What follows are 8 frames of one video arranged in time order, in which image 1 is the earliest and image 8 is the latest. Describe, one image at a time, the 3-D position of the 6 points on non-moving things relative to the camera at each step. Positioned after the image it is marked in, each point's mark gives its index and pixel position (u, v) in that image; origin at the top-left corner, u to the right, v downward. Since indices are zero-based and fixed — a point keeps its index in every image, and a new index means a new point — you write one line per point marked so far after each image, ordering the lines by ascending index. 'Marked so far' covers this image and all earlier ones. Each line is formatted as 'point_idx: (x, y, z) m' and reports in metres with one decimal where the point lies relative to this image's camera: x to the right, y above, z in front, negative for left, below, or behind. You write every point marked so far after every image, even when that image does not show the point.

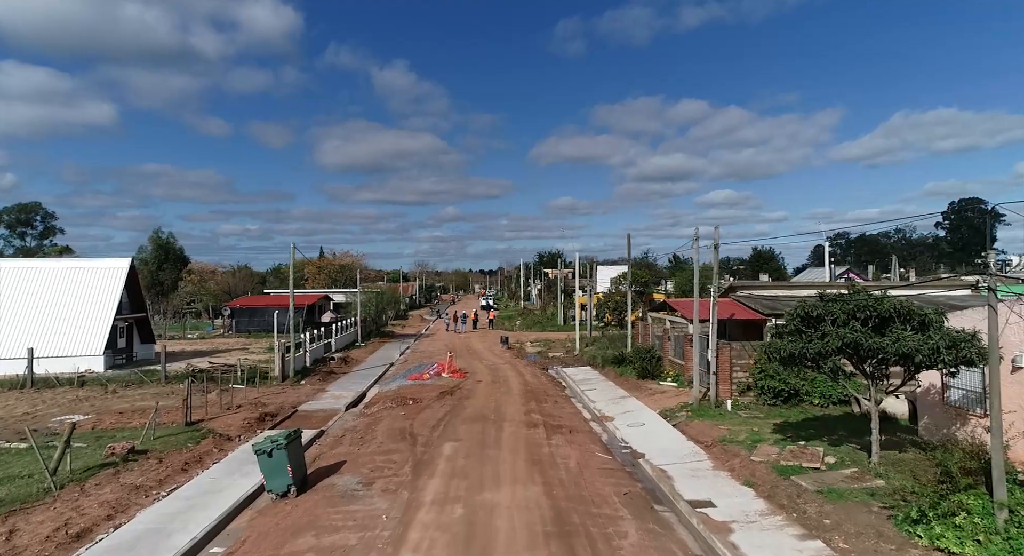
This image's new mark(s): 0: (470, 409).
0: (-1.3, -4.1, +18.4) m
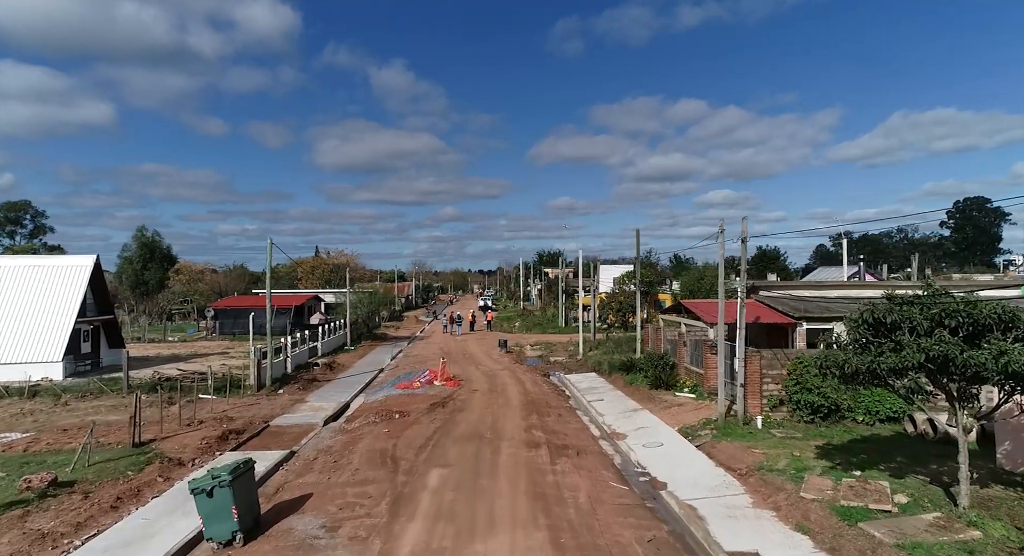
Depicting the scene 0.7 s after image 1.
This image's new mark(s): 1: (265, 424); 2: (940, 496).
0: (-1.3, -4.0, +16.3) m
1: (-7.0, -4.1, +16.9) m
2: (+6.6, -3.3, +9.2) m
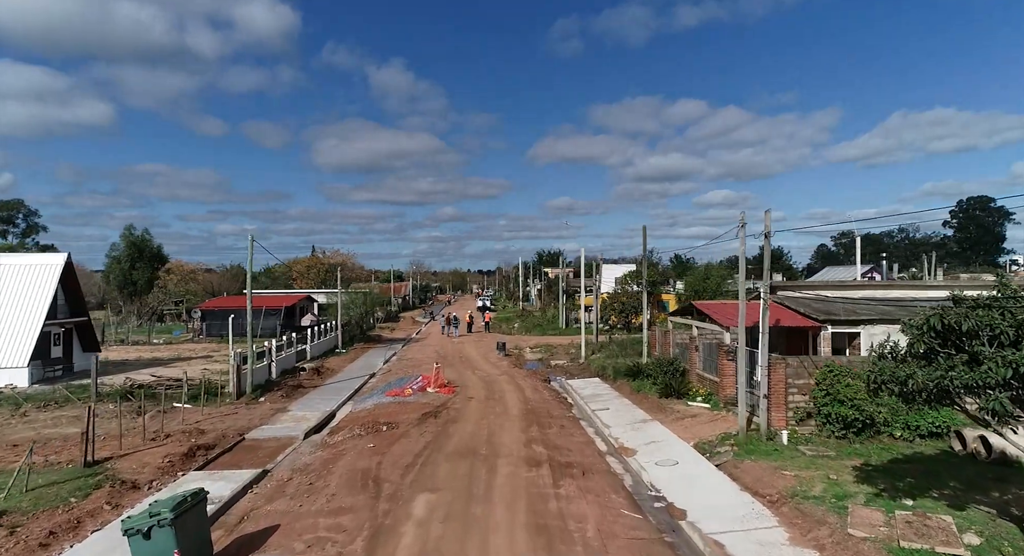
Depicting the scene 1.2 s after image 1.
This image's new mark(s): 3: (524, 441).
0: (-1.4, -4.0, +14.9) m
1: (-7.0, -4.1, +15.5) m
2: (+6.5, -3.3, +7.7) m
3: (+0.3, -4.1, +14.9) m
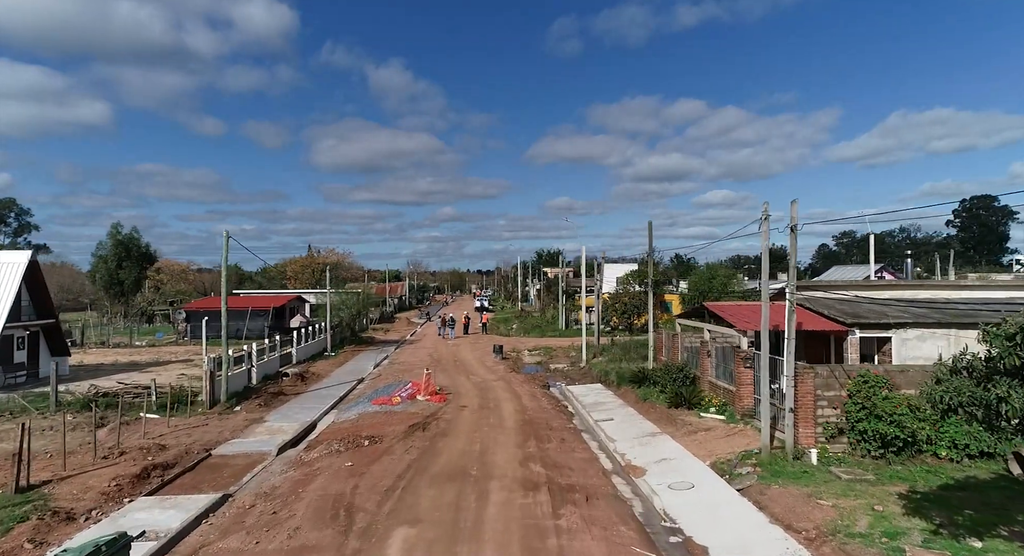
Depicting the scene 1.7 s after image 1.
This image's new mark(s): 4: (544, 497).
0: (-1.5, -4.0, +13.4) m
1: (-7.1, -4.1, +14.0) m
2: (+6.4, -3.3, +6.2) m
3: (+0.2, -4.0, +13.4) m
4: (+0.6, -4.0, +11.0) m
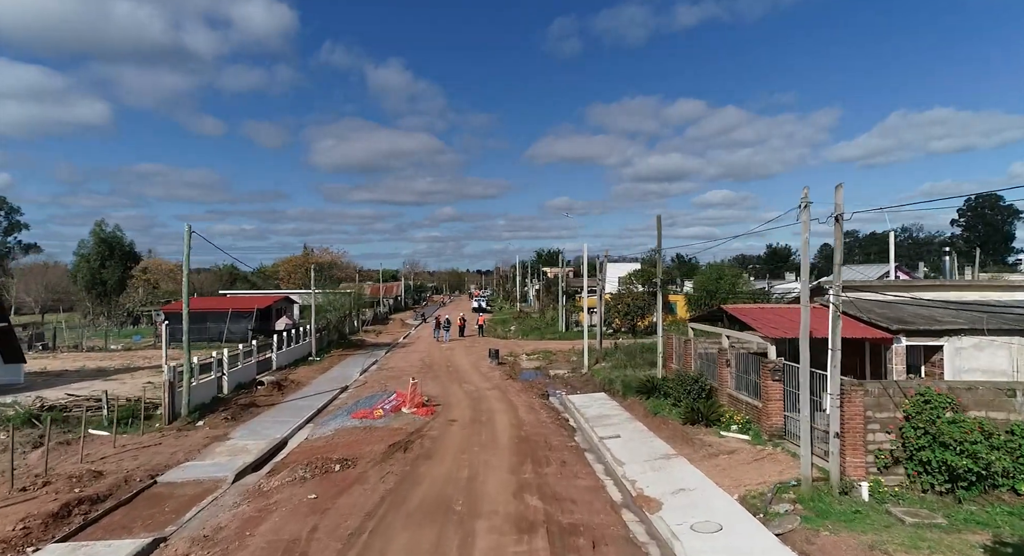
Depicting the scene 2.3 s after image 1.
0: (-1.6, -4.0, +11.4) m
1: (-7.3, -4.1, +12.0) m
2: (+6.3, -3.3, +4.3) m
3: (0.0, -4.0, +11.5) m
4: (+0.5, -4.0, +9.1) m
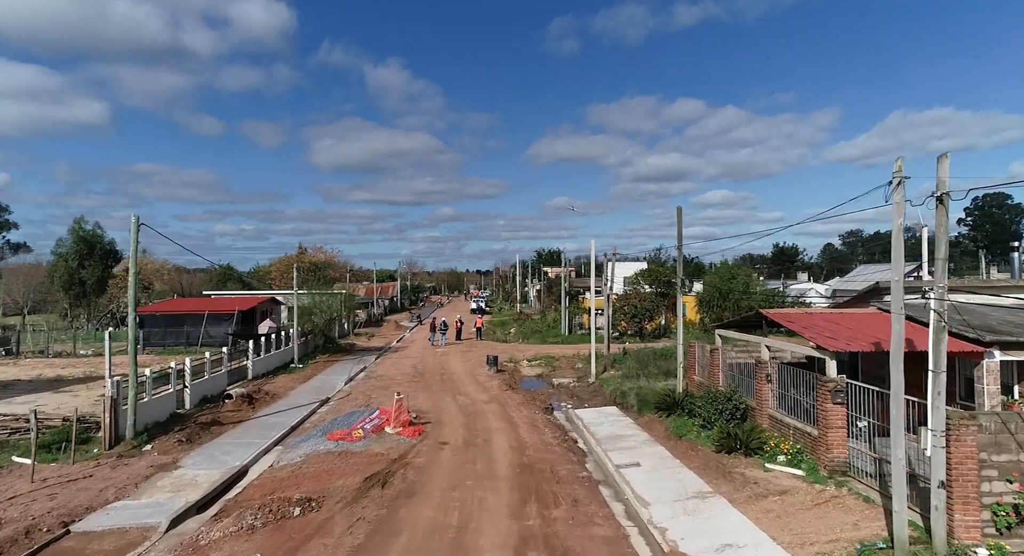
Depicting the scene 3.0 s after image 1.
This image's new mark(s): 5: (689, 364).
0: (-1.6, -4.0, +9.1) m
1: (-7.3, -4.1, +9.7) m
2: (+6.3, -3.3, +2.0) m
3: (0.0, -4.0, +9.1) m
4: (+0.5, -4.0, +6.7) m
5: (+5.2, -2.5, +17.8) m
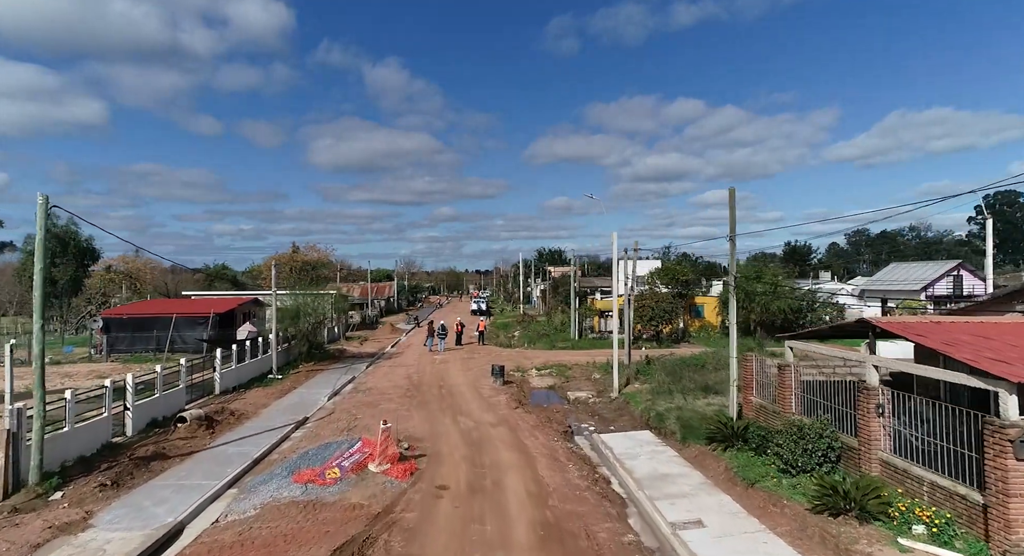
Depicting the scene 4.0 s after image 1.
0: (-1.3, -3.9, +5.8) m
1: (-6.9, -4.0, +6.4) m
2: (+6.7, -3.2, -1.3) m
3: (+0.4, -4.0, +5.9) m
4: (+0.8, -4.0, +3.5) m
5: (+5.6, -2.4, +14.5) m
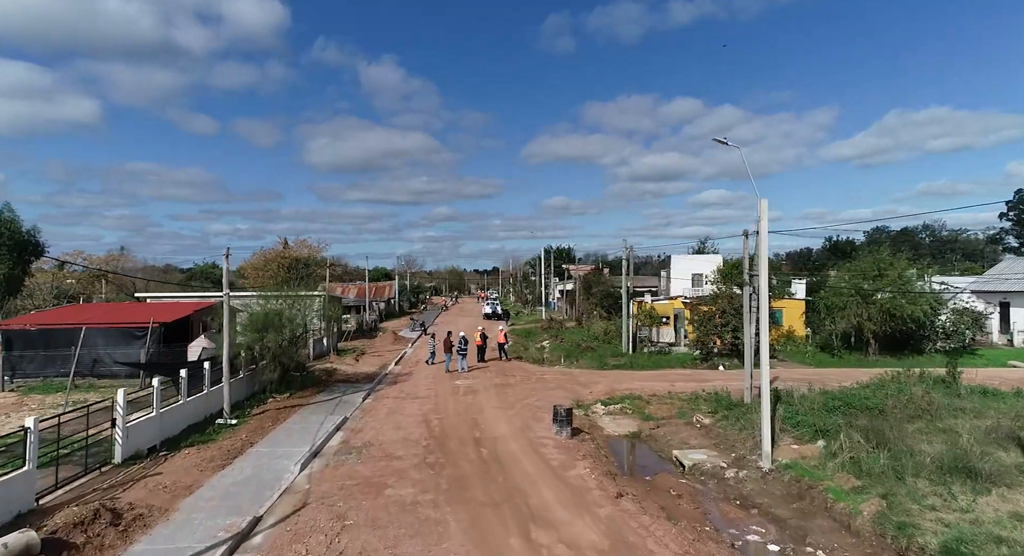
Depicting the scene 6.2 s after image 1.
0: (+0.6, -3.8, -2.1) m
1: (-5.0, -3.9, -1.5) m
2: (+8.6, -3.2, -9.1) m
3: (+2.3, -3.9, -2.0) m
4: (+2.7, -3.9, -4.4) m
5: (+7.4, -2.3, +6.7) m
